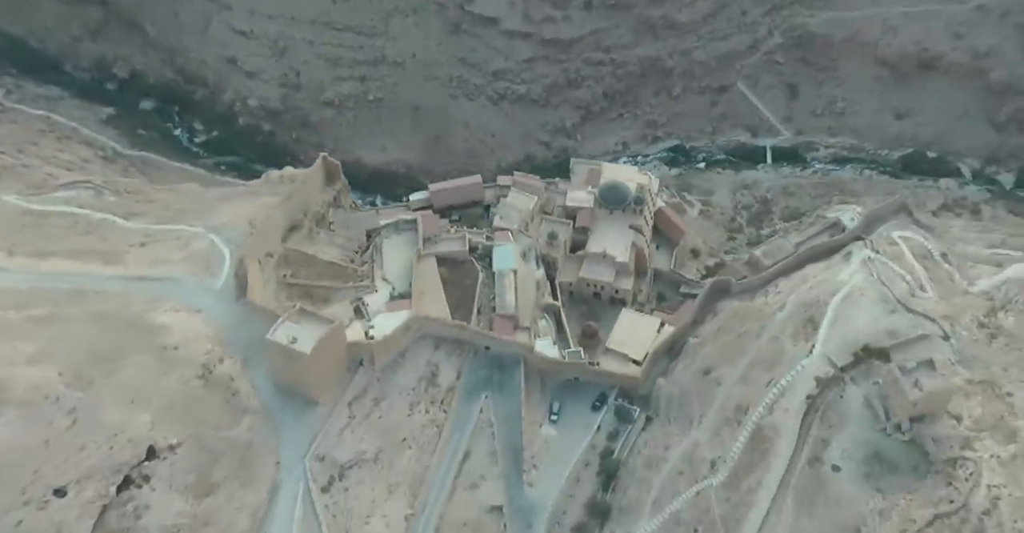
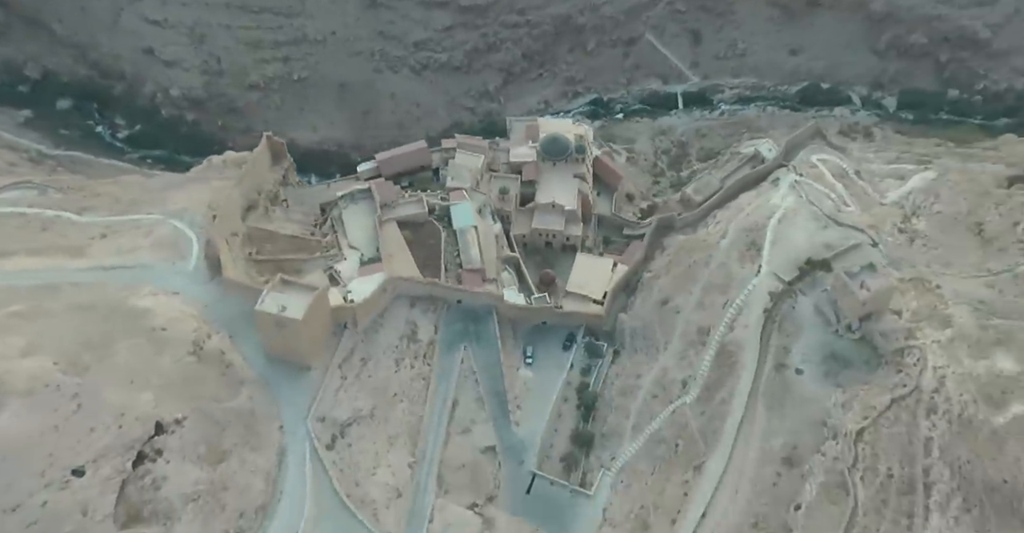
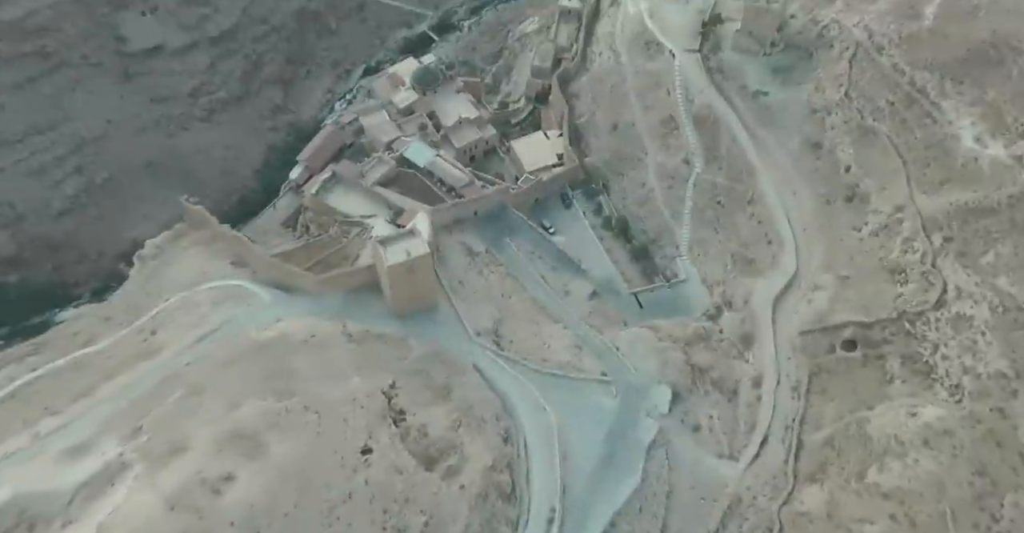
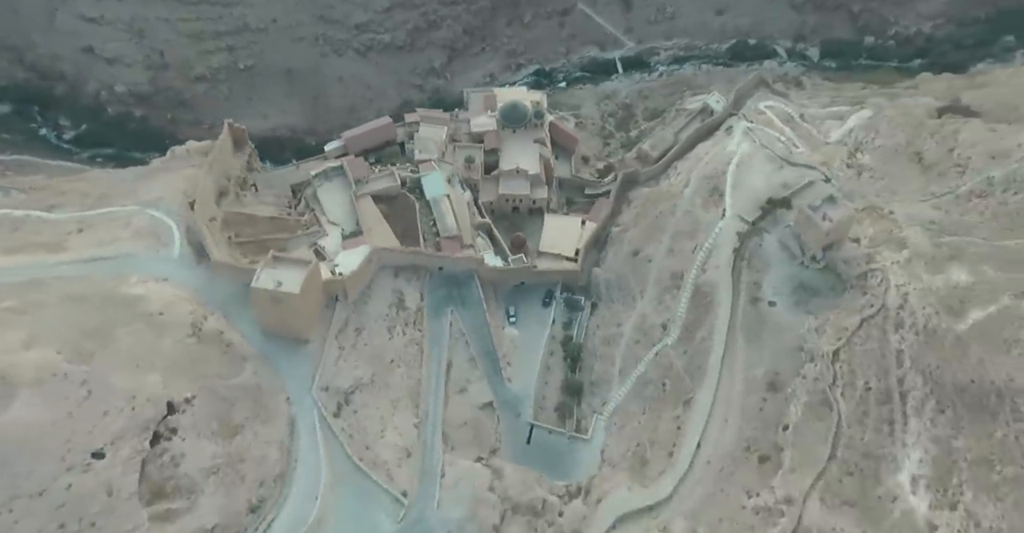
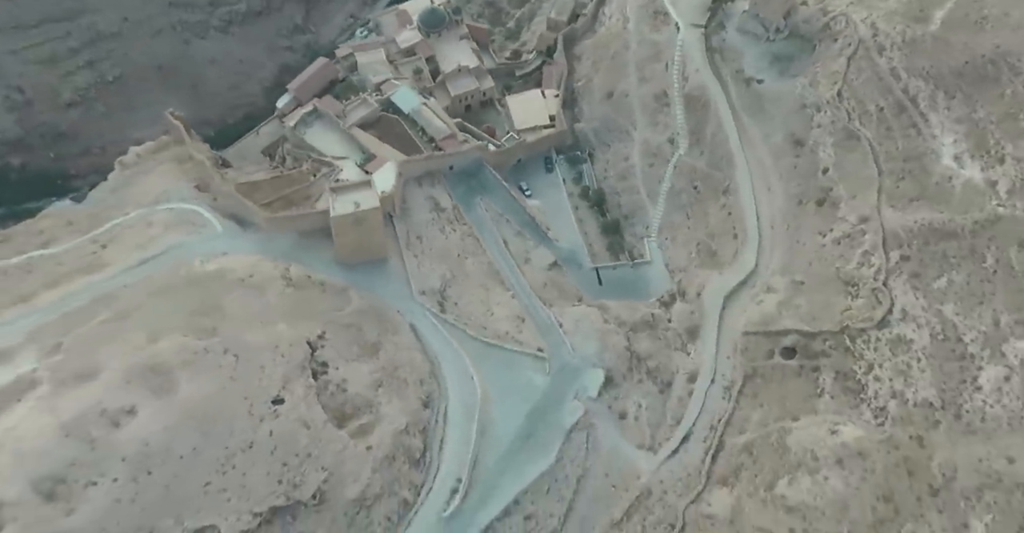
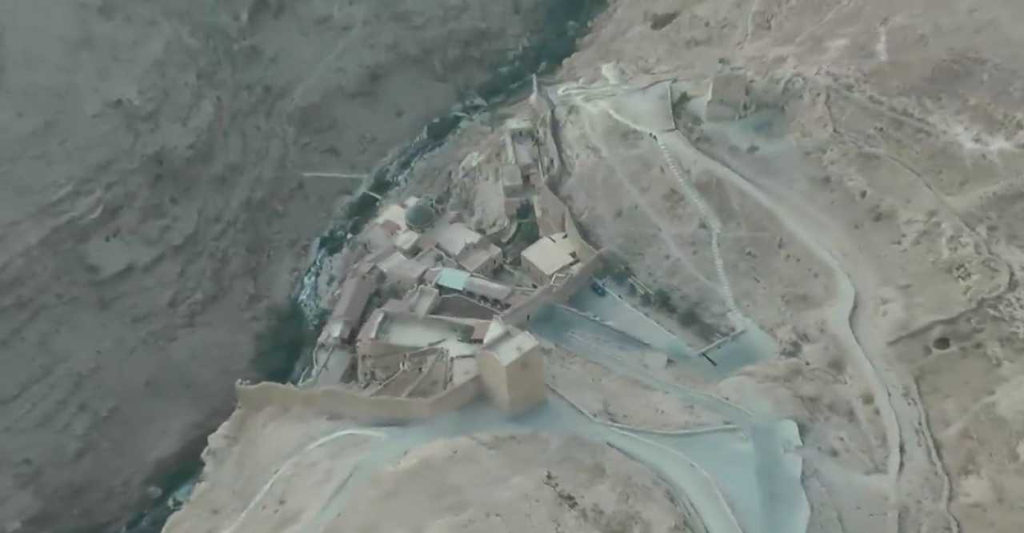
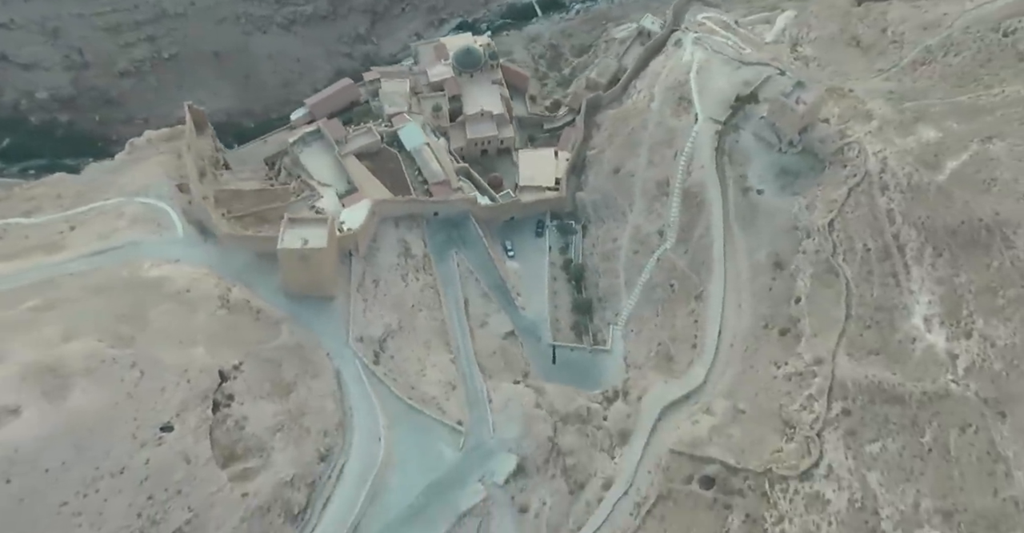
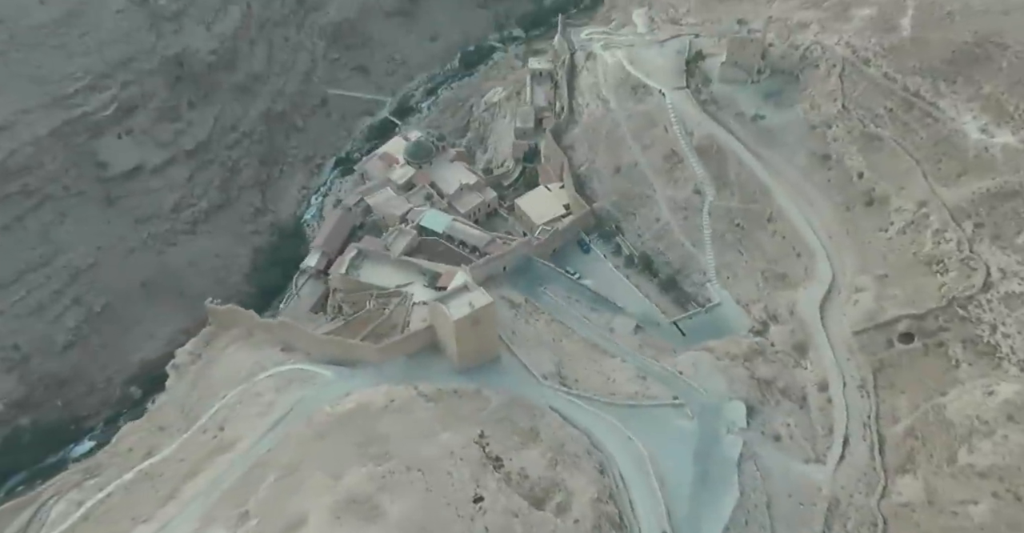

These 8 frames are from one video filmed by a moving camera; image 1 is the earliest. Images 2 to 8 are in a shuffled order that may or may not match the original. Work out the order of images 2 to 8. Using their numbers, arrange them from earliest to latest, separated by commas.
2, 4, 7, 5, 3, 8, 6
